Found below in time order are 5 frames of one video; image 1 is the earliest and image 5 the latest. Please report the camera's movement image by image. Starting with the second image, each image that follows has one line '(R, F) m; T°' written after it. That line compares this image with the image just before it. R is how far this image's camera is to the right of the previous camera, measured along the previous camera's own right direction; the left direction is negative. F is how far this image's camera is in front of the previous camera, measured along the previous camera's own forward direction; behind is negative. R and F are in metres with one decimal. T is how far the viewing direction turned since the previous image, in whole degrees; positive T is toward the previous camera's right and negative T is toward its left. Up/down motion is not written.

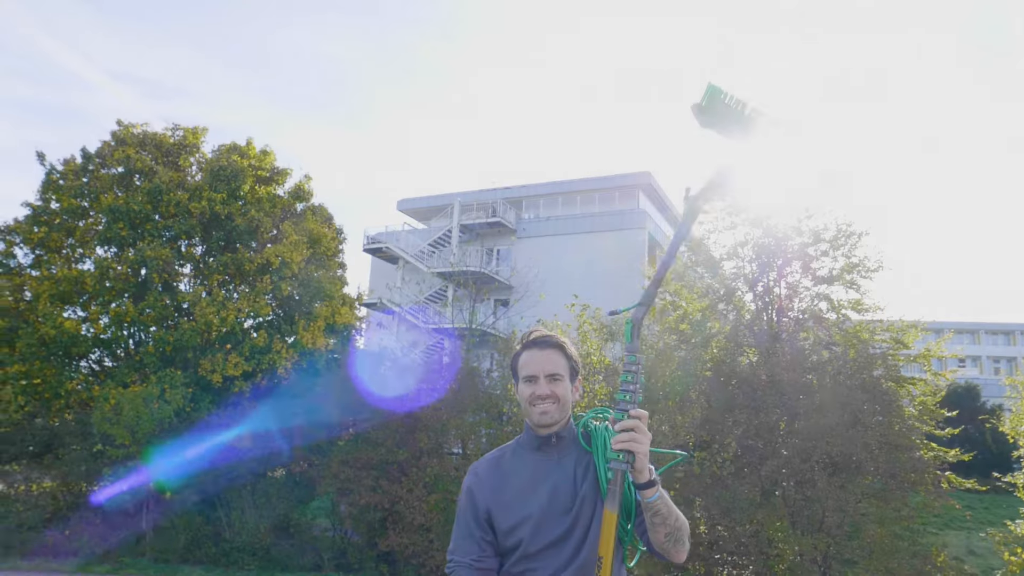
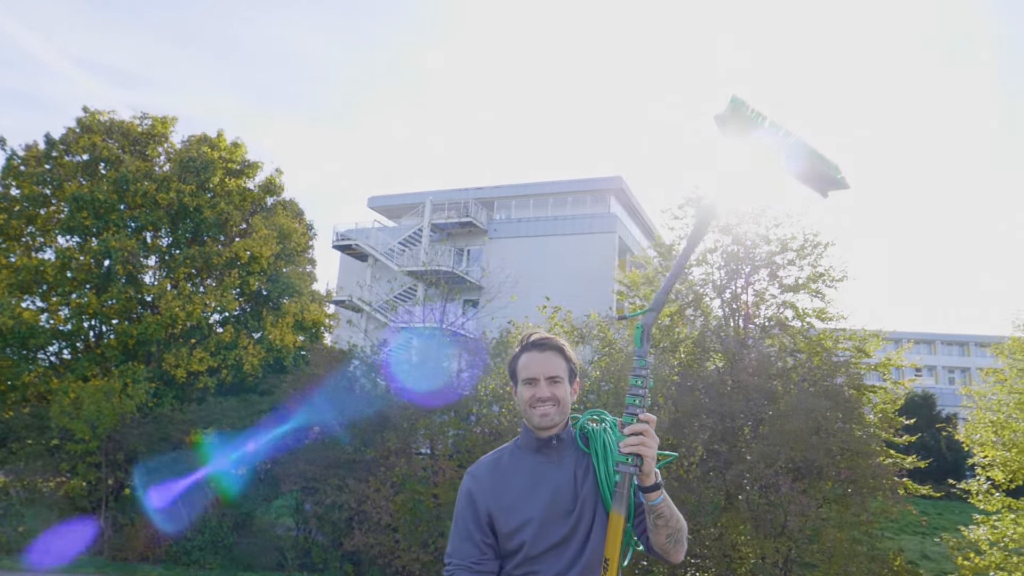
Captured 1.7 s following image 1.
(-1.4, 0.0) m; +2°
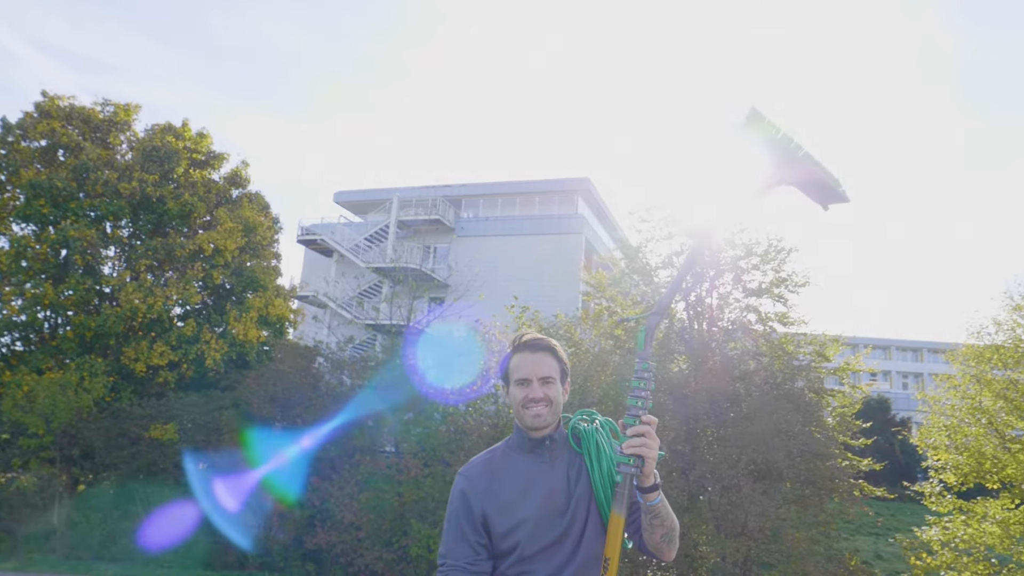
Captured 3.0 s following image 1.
(-0.7, +0.2) m; +3°
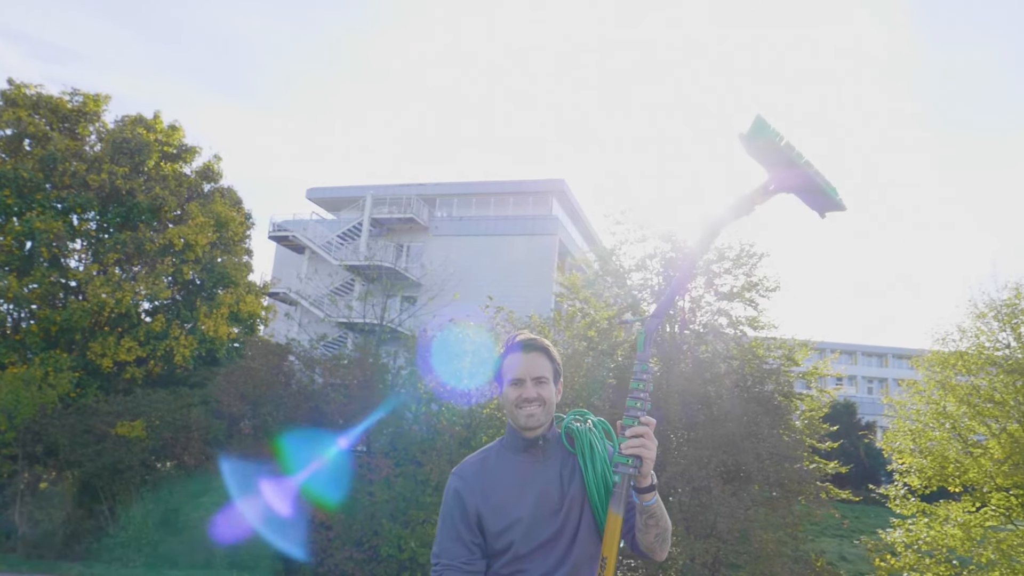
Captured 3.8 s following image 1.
(-0.9, 0.0) m; +2°
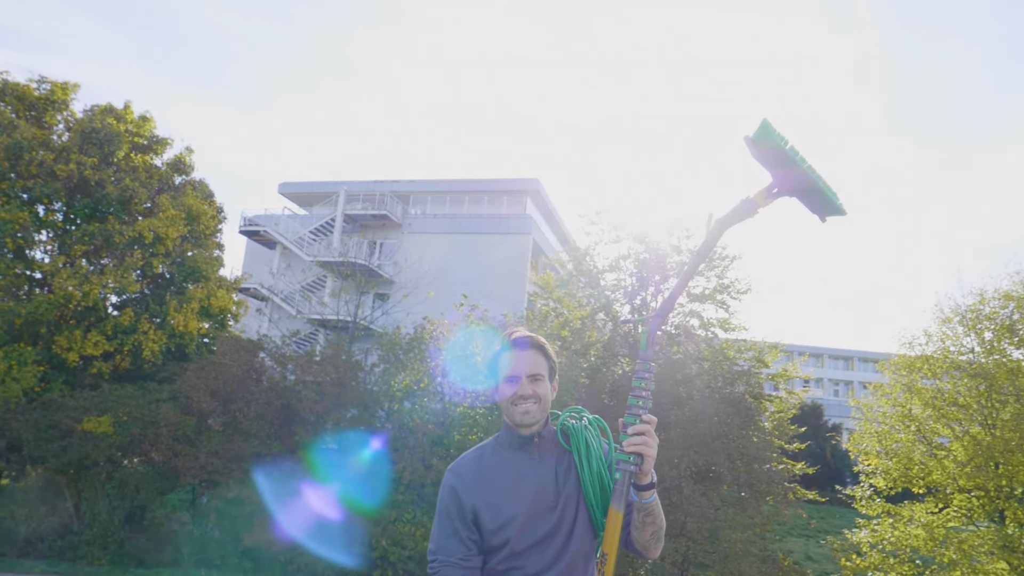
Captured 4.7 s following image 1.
(-1.1, -0.1) m; +2°
